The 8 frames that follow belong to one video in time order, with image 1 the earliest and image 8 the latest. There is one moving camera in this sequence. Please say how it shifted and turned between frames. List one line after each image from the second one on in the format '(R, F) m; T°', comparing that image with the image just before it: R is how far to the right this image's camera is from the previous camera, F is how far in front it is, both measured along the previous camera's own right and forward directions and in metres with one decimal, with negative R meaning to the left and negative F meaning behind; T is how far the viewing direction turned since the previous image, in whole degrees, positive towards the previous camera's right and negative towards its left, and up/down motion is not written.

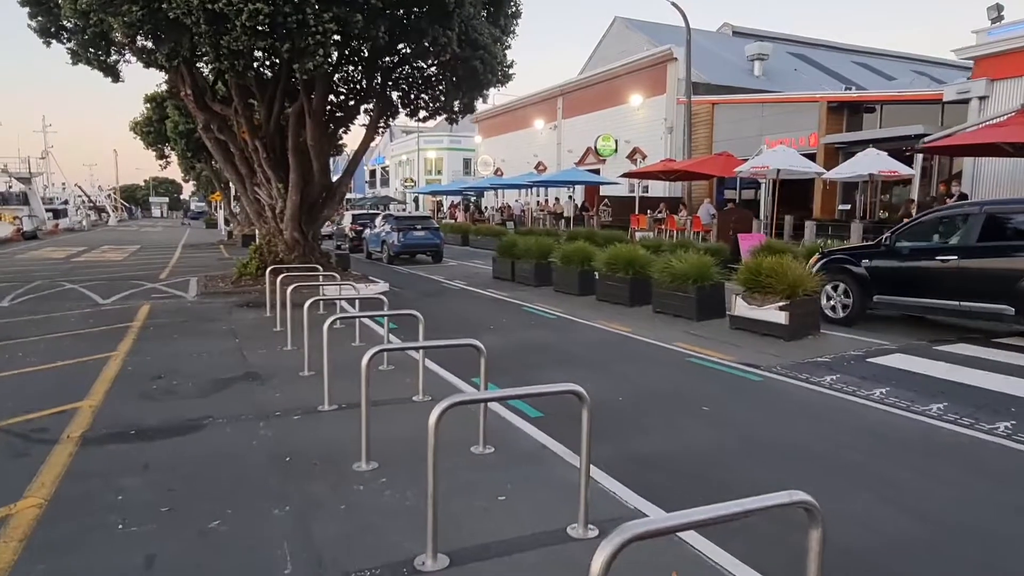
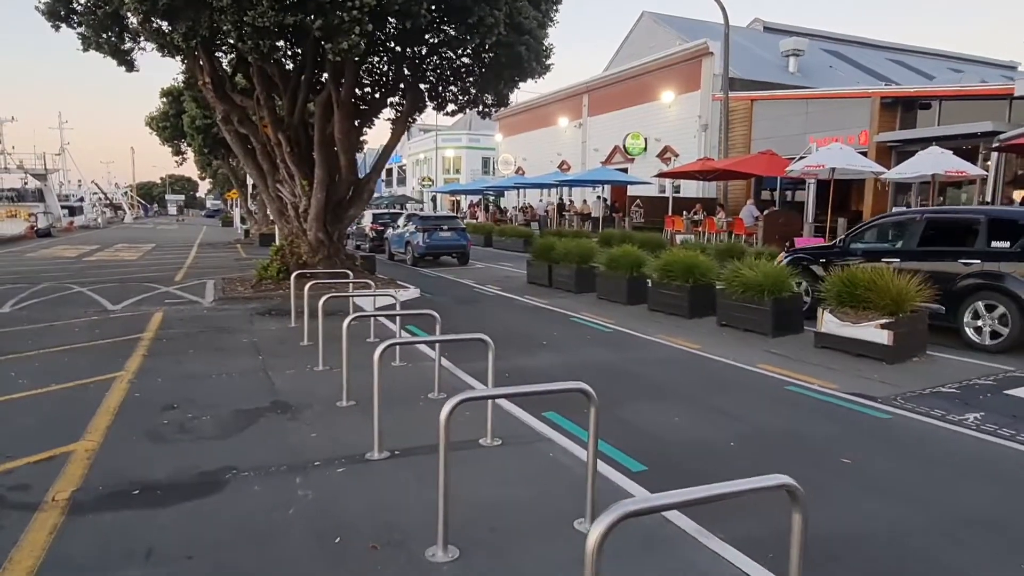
(-0.6, +1.2) m; -1°
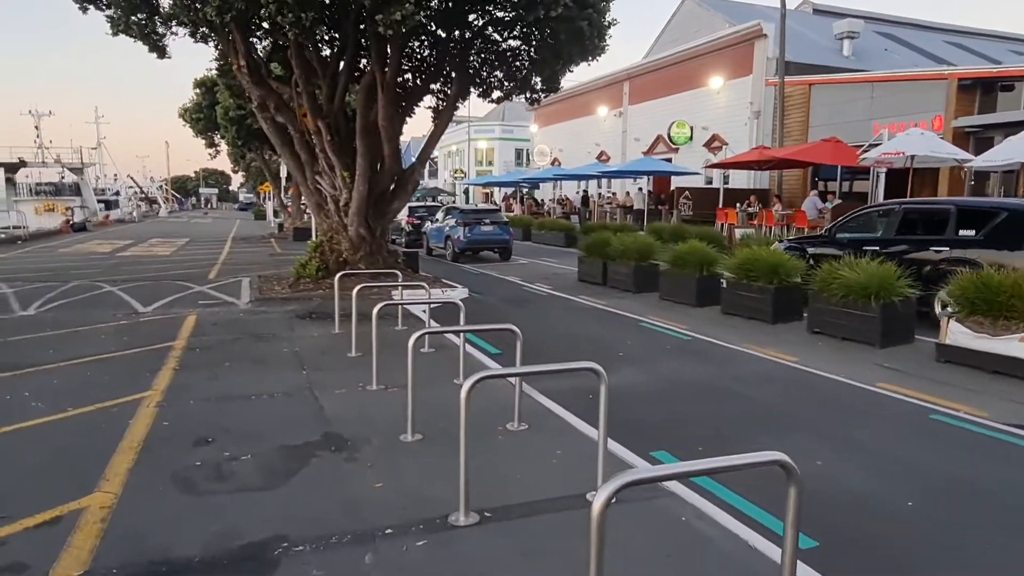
(-0.6, +1.1) m; -2°
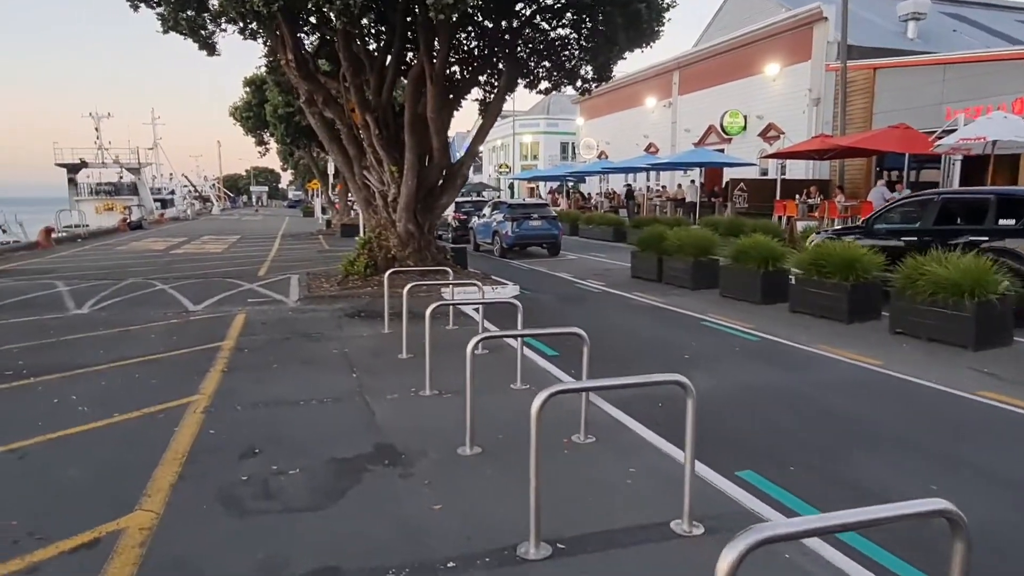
(-0.2, +0.4) m; -4°
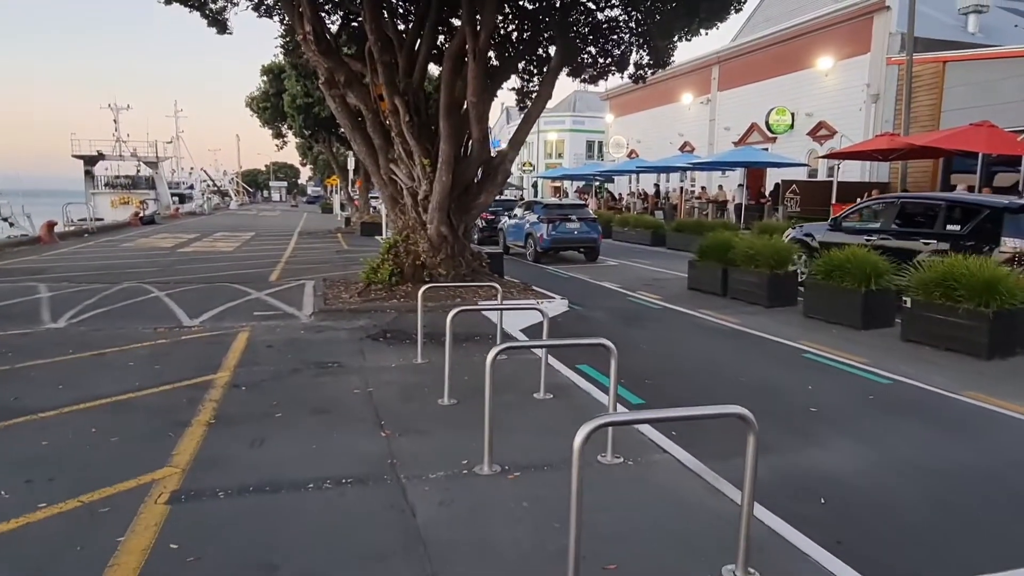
(-0.5, +1.8) m; -1°
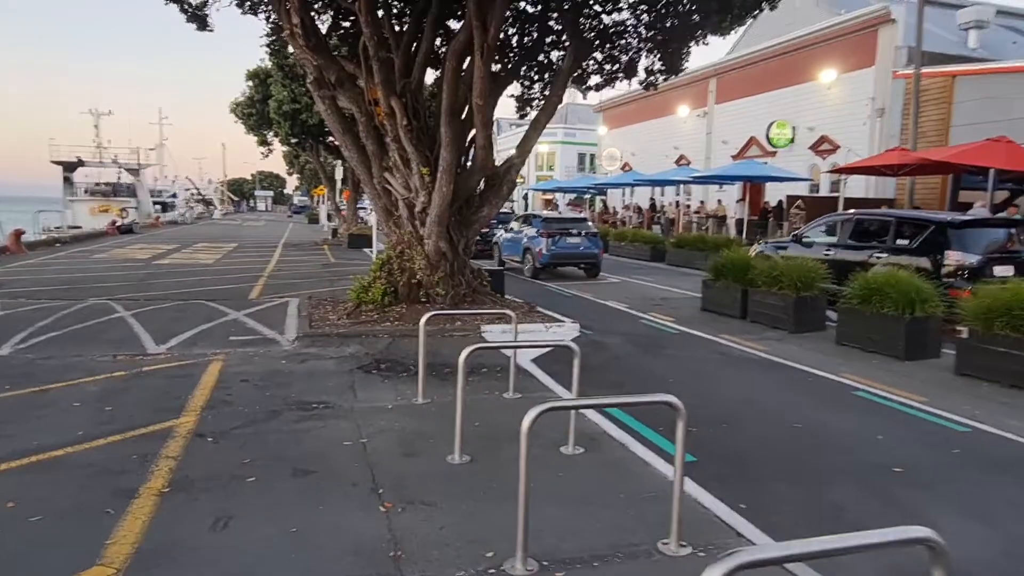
(-0.3, +1.0) m; +1°
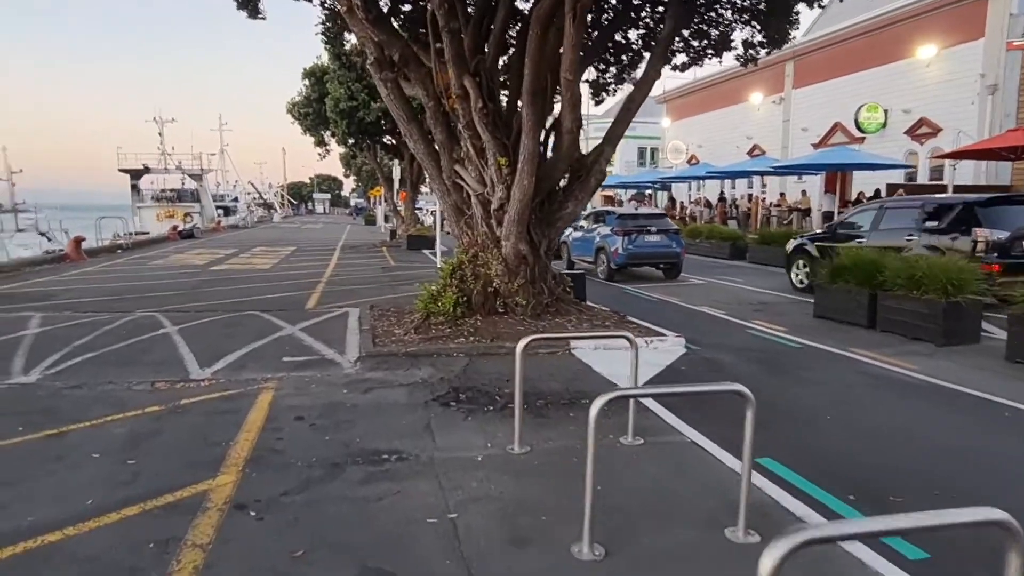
(-0.5, +1.4) m; -5°
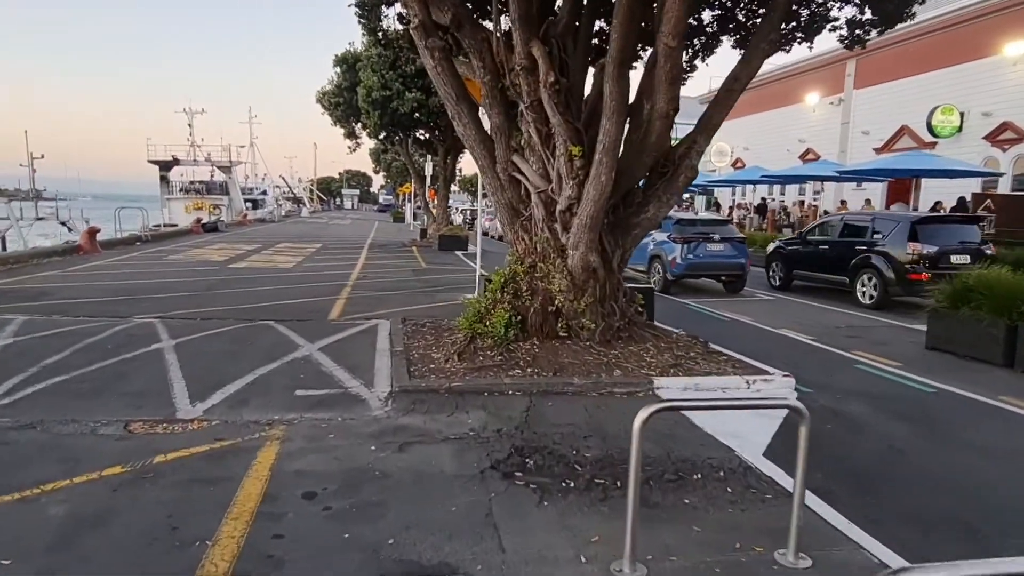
(-0.5, +1.6) m; -2°
